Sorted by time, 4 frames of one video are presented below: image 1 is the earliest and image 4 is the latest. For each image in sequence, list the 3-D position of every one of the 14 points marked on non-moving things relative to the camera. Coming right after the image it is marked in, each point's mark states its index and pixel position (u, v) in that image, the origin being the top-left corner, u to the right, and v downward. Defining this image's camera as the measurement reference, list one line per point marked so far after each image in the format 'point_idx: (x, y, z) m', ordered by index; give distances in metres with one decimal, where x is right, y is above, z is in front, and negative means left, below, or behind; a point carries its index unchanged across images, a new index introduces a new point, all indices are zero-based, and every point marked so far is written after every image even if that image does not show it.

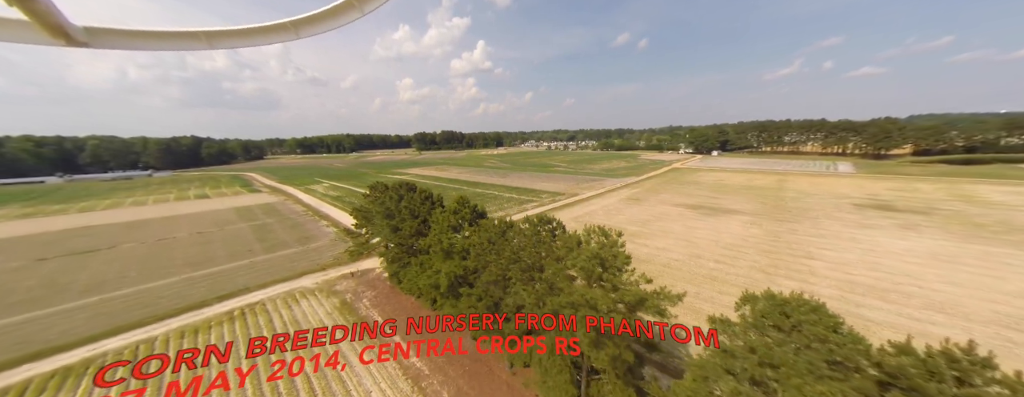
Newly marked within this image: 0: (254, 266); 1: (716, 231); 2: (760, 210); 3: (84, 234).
0: (-12.5, -3.3, +13.3) m
1: (+11.4, -1.8, +15.4) m
2: (+17.4, -0.8, +19.2) m
3: (-29.1, -2.5, +18.7) m
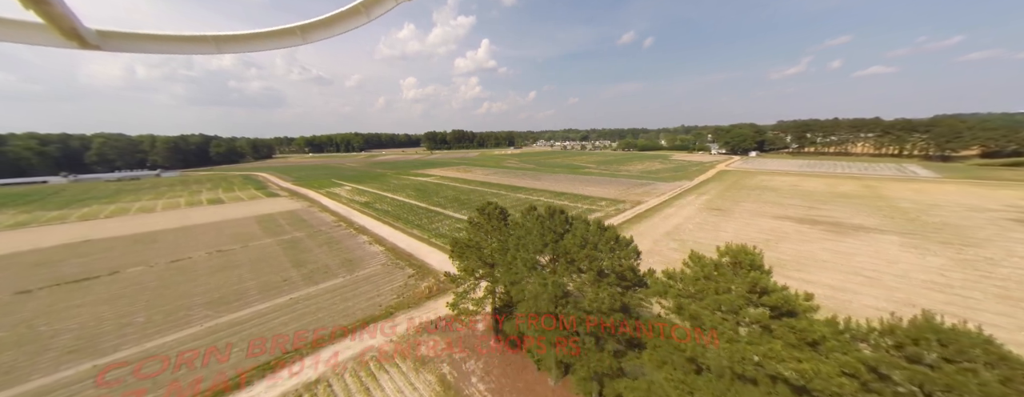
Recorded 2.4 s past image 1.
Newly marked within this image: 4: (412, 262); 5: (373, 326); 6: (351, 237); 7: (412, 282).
0: (-7.9, -4.0, +10.1) m
1: (+16.0, -2.6, +12.0) m
2: (+22.1, -1.6, +15.7) m
3: (-24.4, -3.1, +15.7) m
4: (-5.0, -3.2, +13.8) m
5: (-4.6, -4.2, +9.0) m
6: (-10.2, -2.4, +17.4) m
7: (-4.3, -3.6, +11.8) m
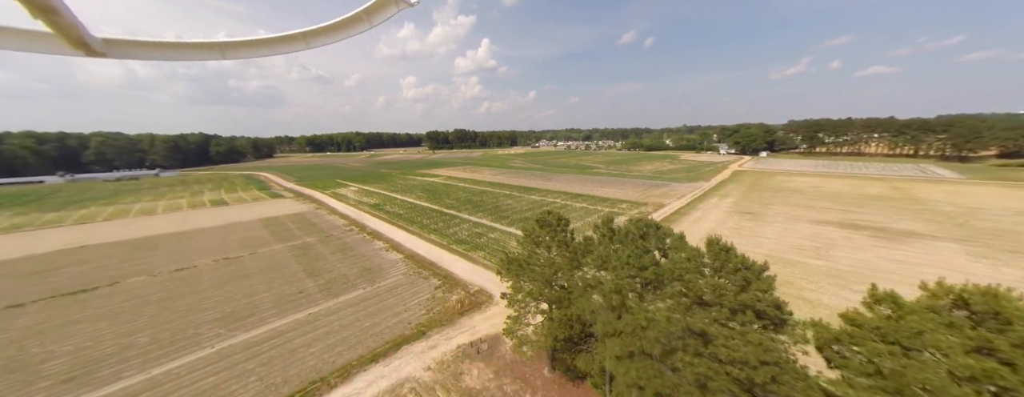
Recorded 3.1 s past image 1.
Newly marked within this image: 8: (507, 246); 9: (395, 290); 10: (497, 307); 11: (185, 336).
0: (-6.5, -4.2, +9.1) m
1: (+17.5, -2.9, +11.0) m
2: (+23.5, -1.8, +14.7) m
3: (-22.9, -3.2, +14.6) m
4: (-3.5, -3.4, +12.8) m
5: (-3.1, -4.4, +8.0) m
6: (-8.8, -2.6, +16.4) m
7: (-2.8, -3.8, +10.8) m
8: (-0.3, -2.7, +15.5) m
9: (-4.8, -3.7, +11.2) m
10: (-0.5, -3.9, +9.8) m
11: (-10.4, -4.3, +8.7) m
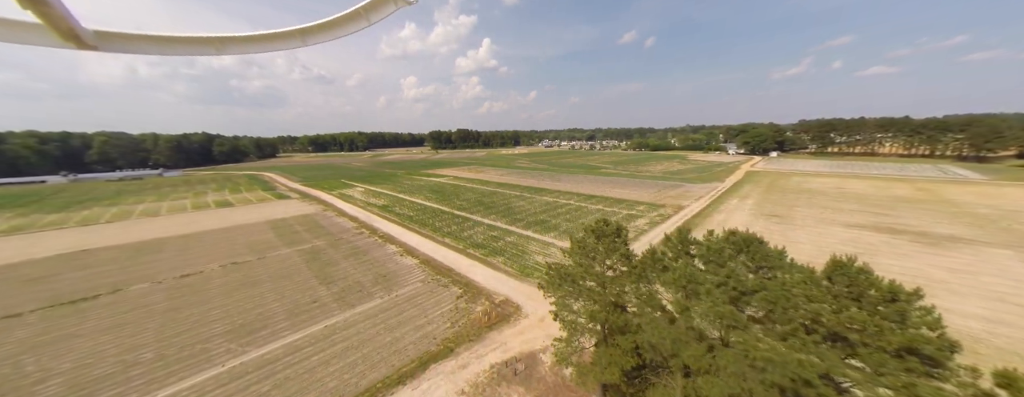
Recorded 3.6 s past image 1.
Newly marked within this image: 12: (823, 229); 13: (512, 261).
0: (-5.4, -4.3, +8.4) m
1: (+18.6, -3.0, +10.2) m
2: (+24.6, -2.0, +13.9) m
3: (-21.9, -3.3, +14.0) m
4: (-2.5, -3.5, +12.1) m
5: (-2.1, -4.5, +7.3) m
6: (-7.7, -2.7, +15.7) m
7: (-1.8, -3.9, +10.1) m
8: (+0.8, -2.8, +14.7) m
9: (-3.7, -3.9, +10.5) m
10: (+0.5, -4.0, +9.1) m
11: (-9.4, -4.5, +8.0) m
12: (+17.9, -1.8, +15.9) m
13: (0.0, -3.1, +13.7) m
